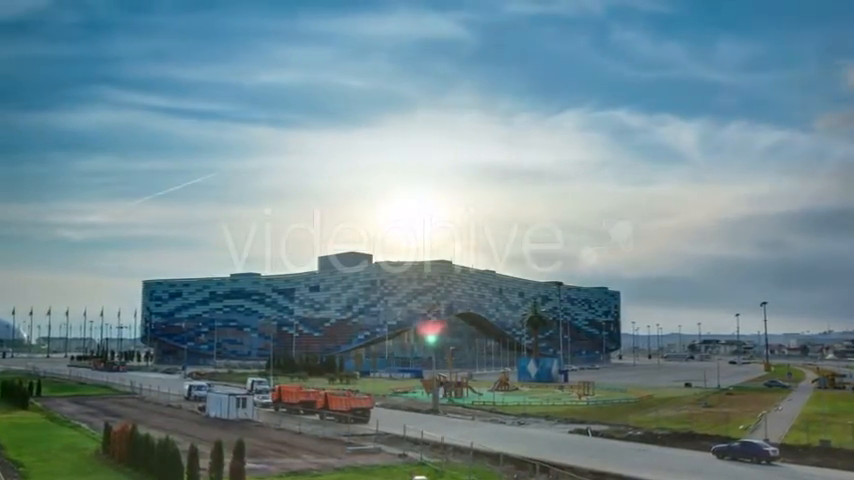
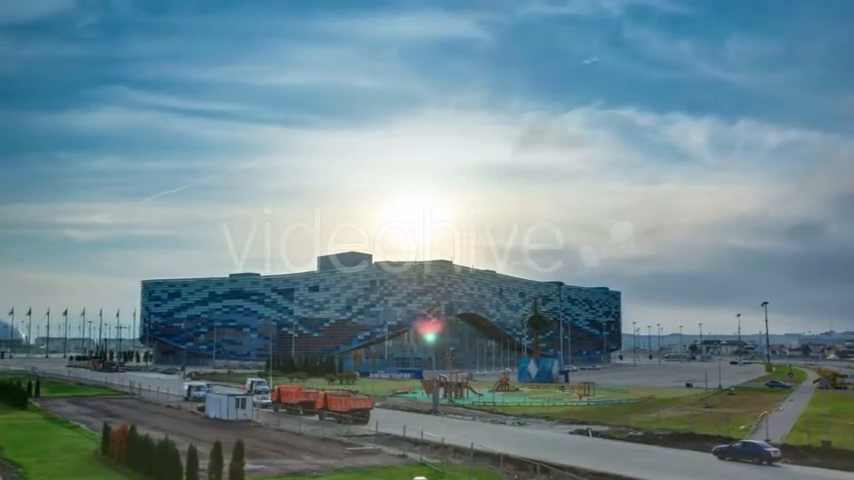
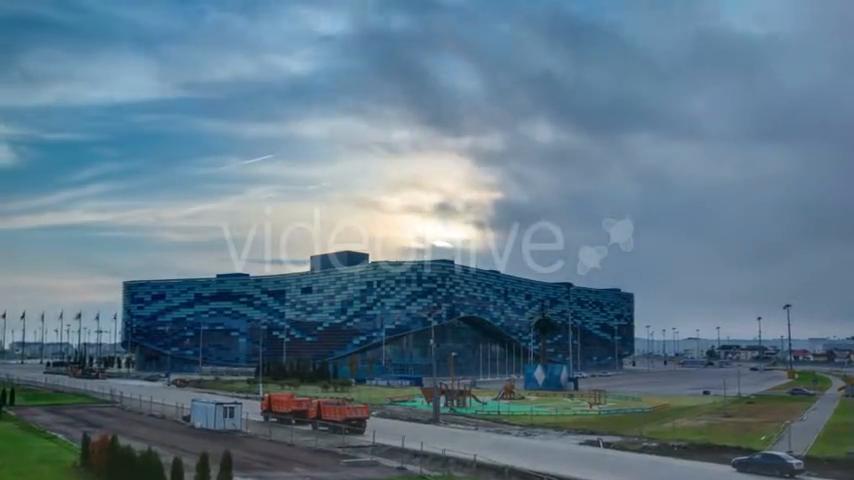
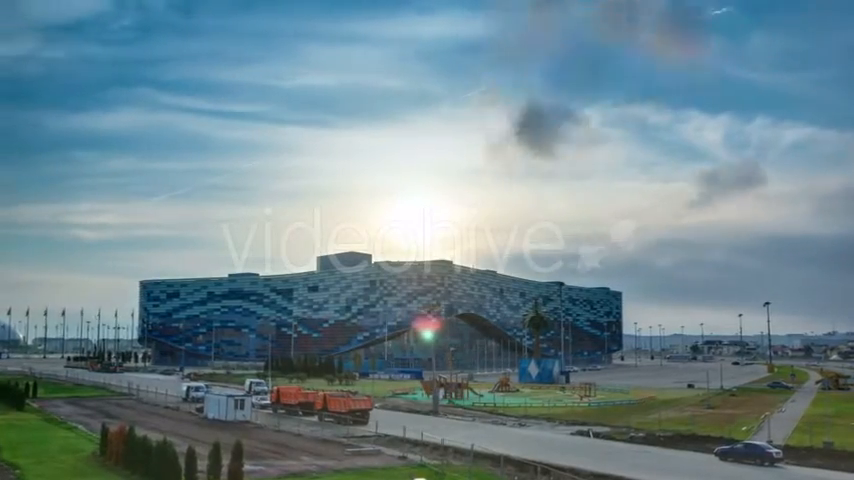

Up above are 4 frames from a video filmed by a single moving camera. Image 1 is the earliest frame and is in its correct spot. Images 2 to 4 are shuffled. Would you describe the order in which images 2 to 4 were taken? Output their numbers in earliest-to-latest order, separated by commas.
2, 4, 3
